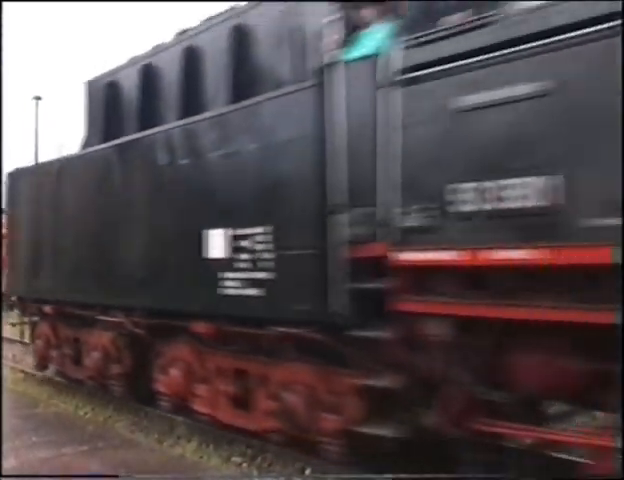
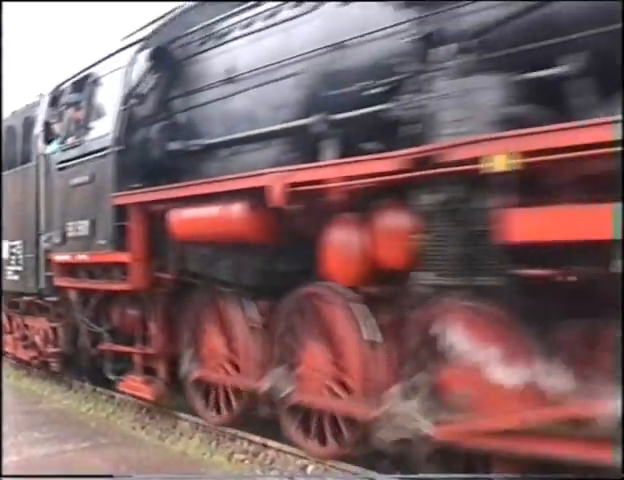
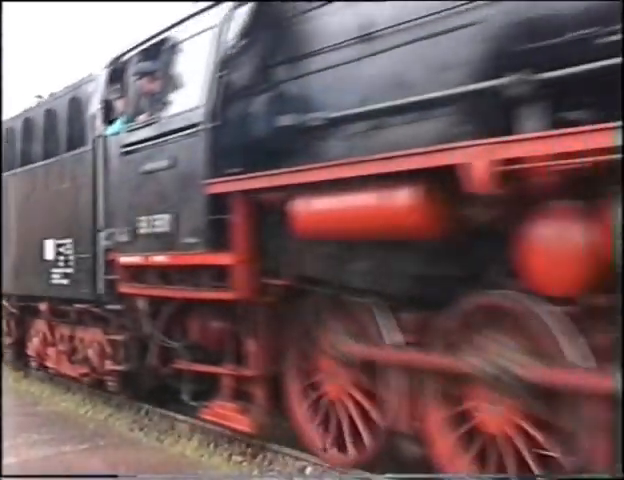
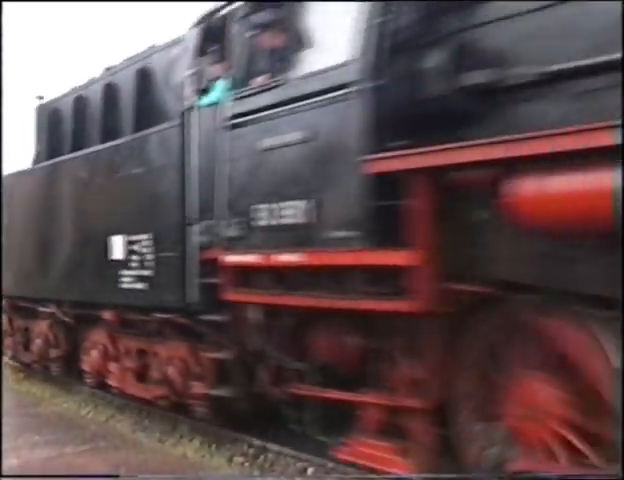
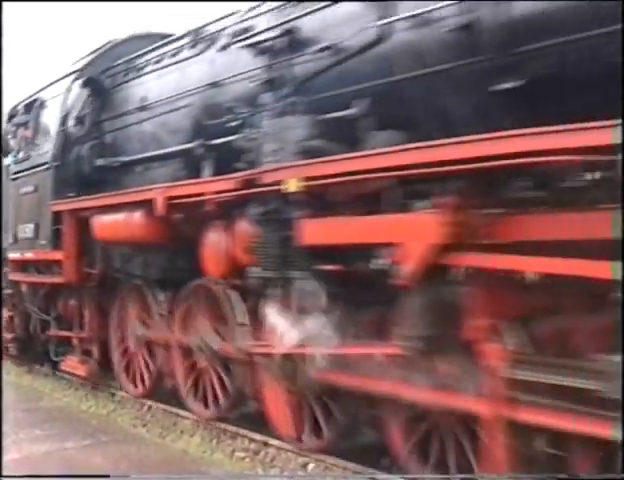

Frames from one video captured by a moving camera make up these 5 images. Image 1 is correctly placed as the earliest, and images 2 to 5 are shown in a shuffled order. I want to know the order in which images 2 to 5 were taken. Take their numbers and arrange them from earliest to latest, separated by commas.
4, 3, 2, 5
